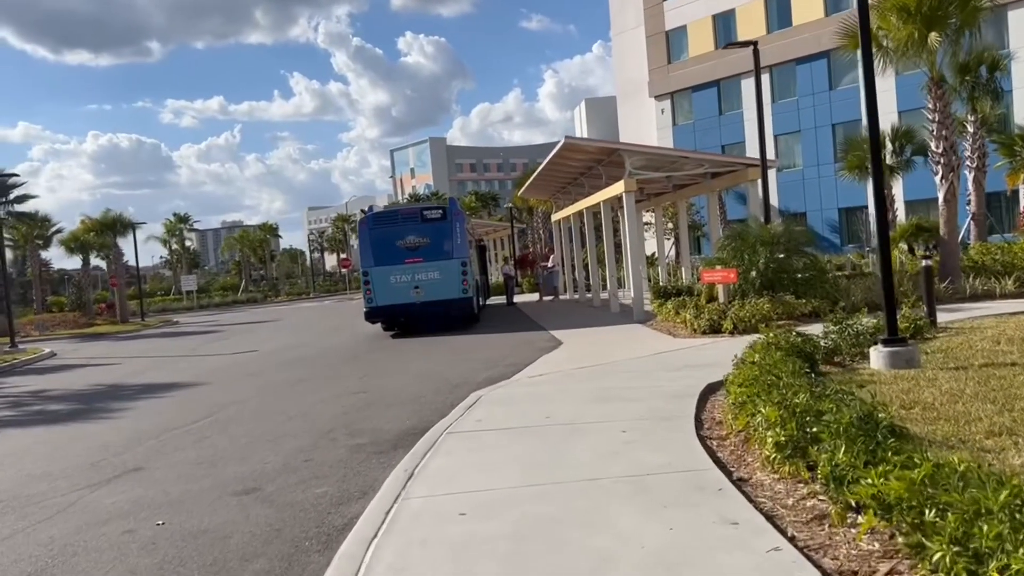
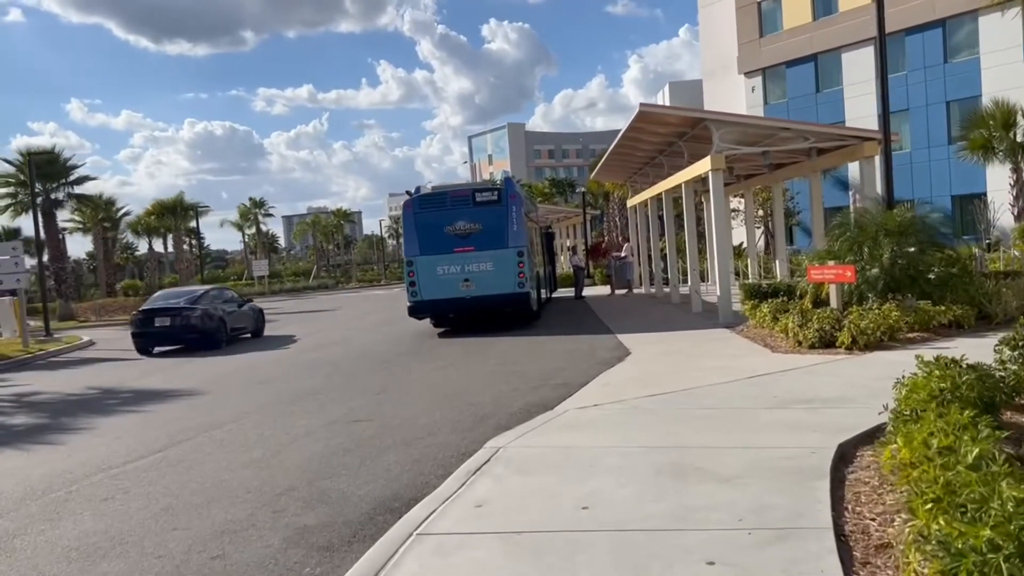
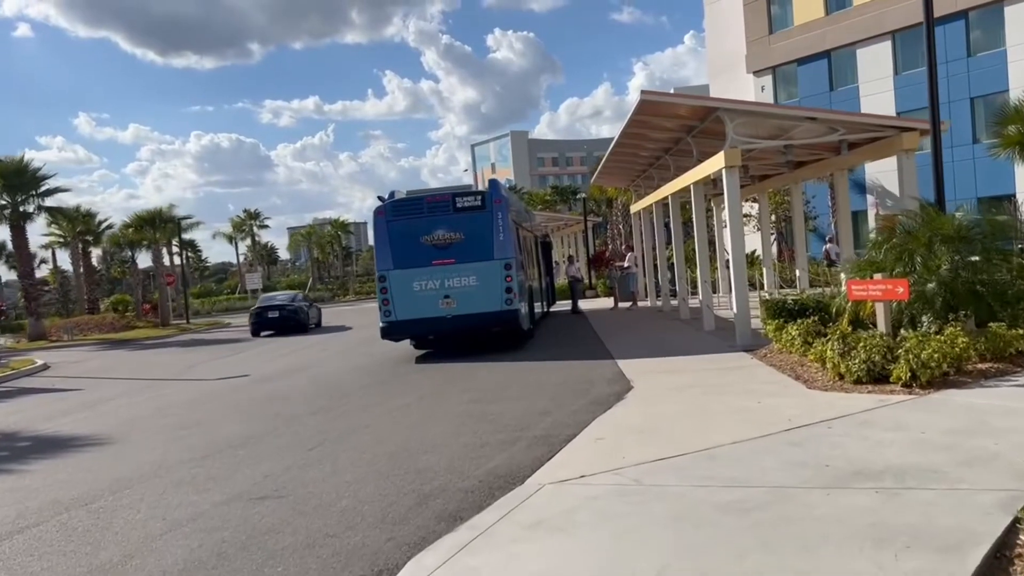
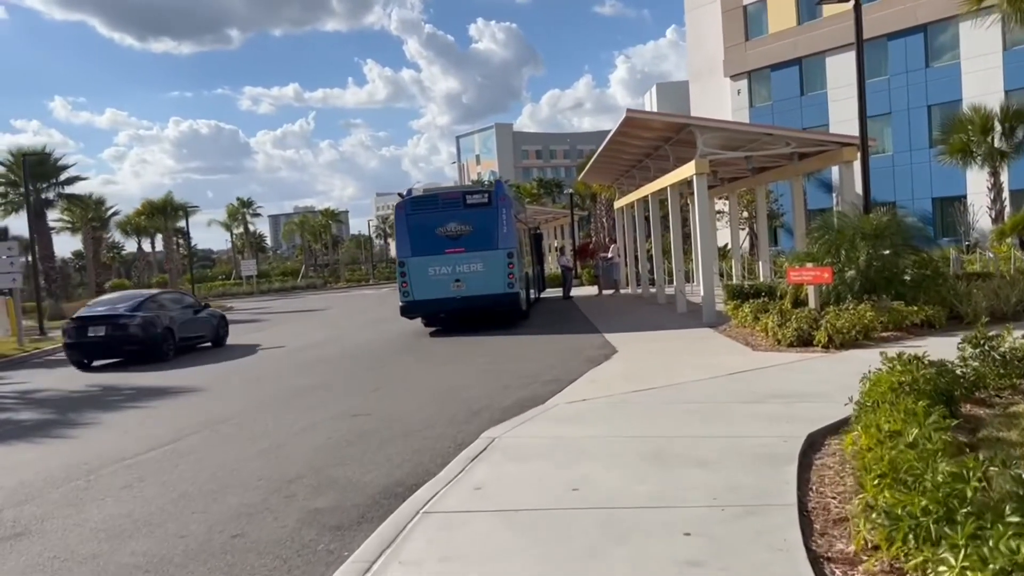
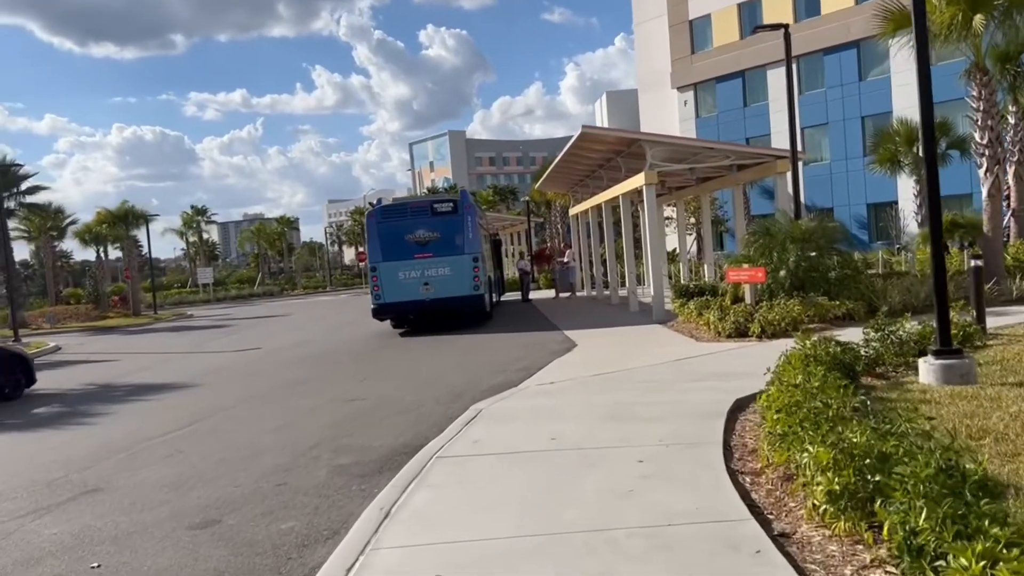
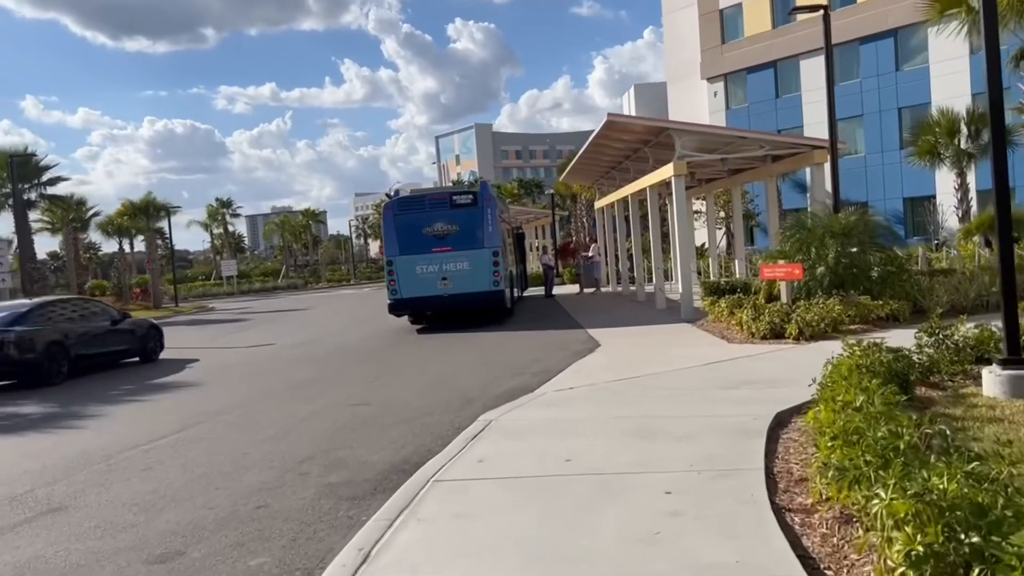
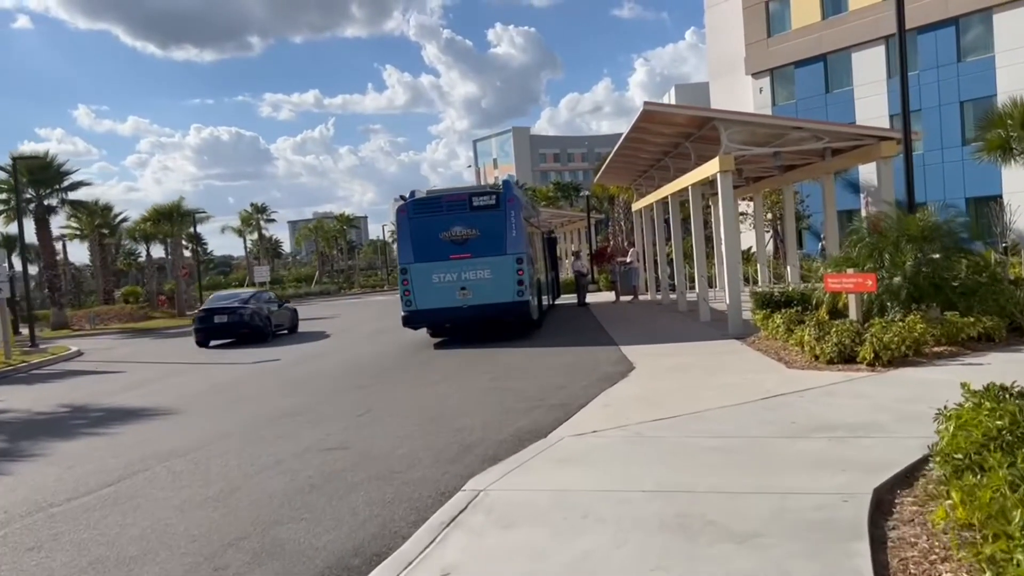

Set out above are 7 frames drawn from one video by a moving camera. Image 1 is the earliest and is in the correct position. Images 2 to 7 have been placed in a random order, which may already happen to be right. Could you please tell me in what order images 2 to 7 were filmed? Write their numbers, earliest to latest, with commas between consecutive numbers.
5, 6, 4, 2, 7, 3
